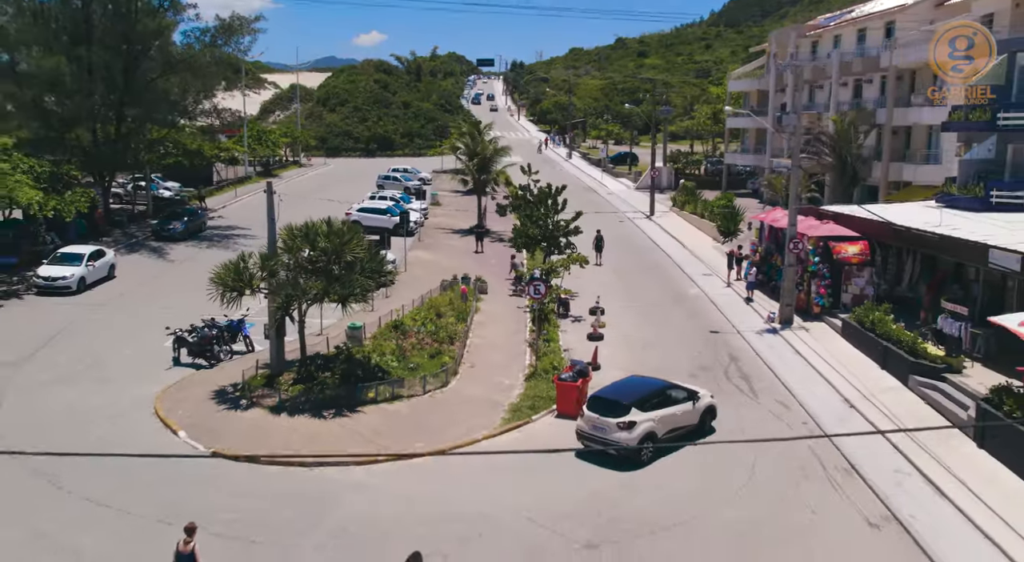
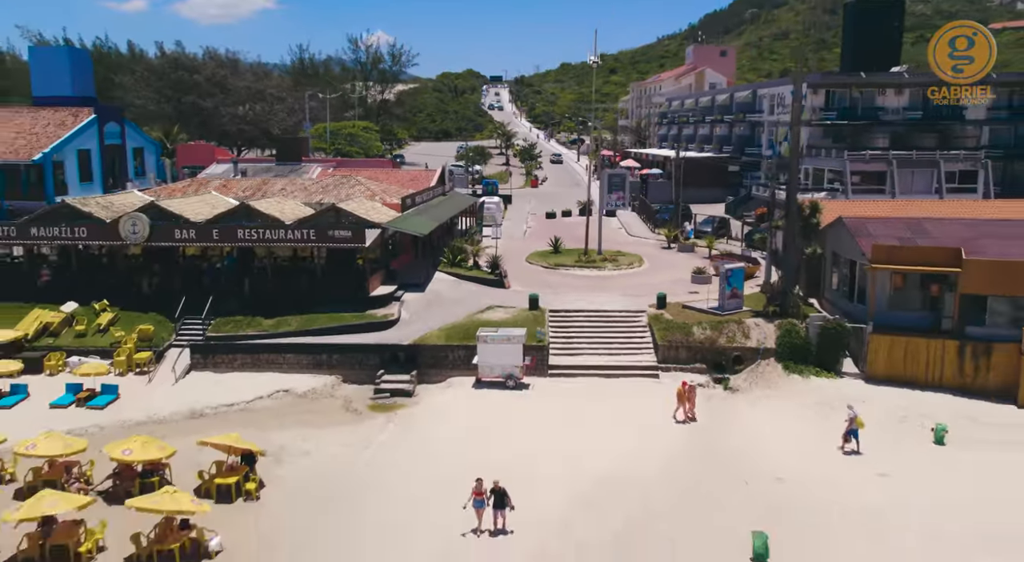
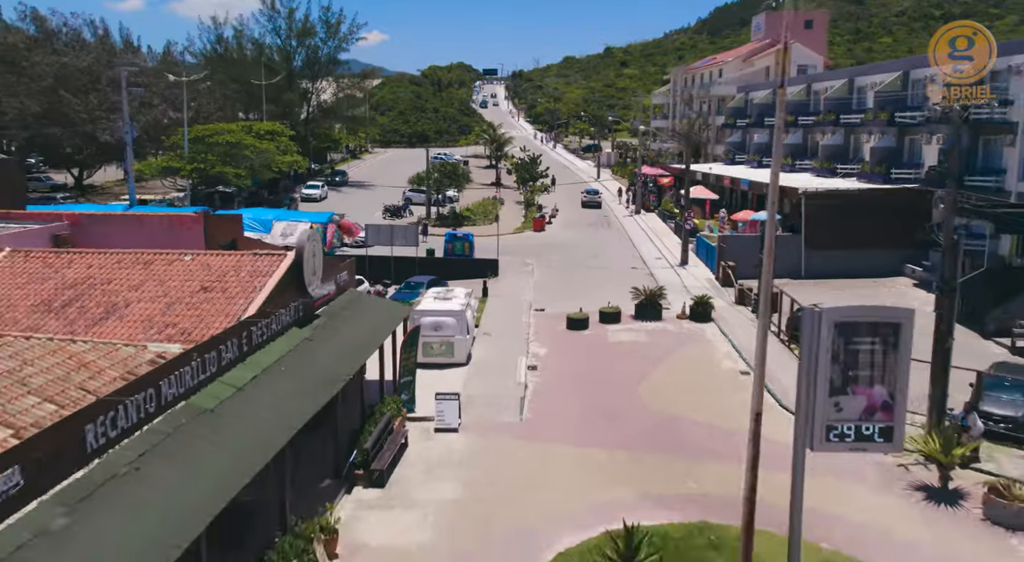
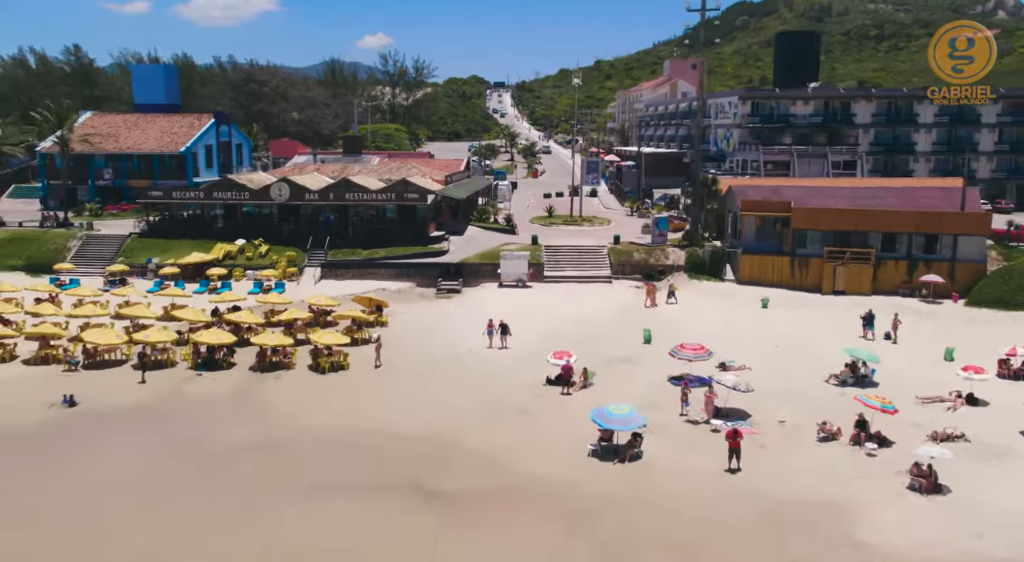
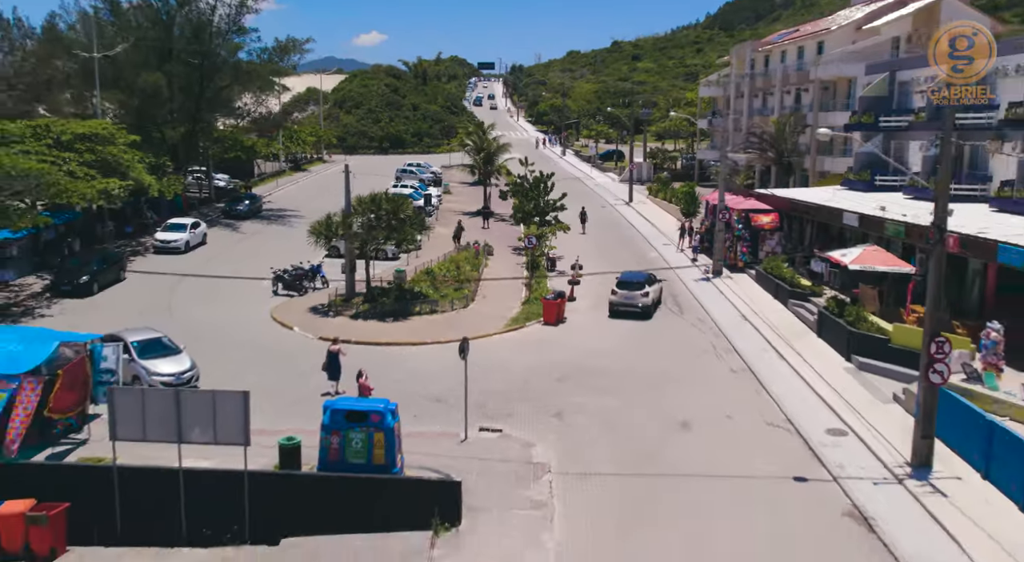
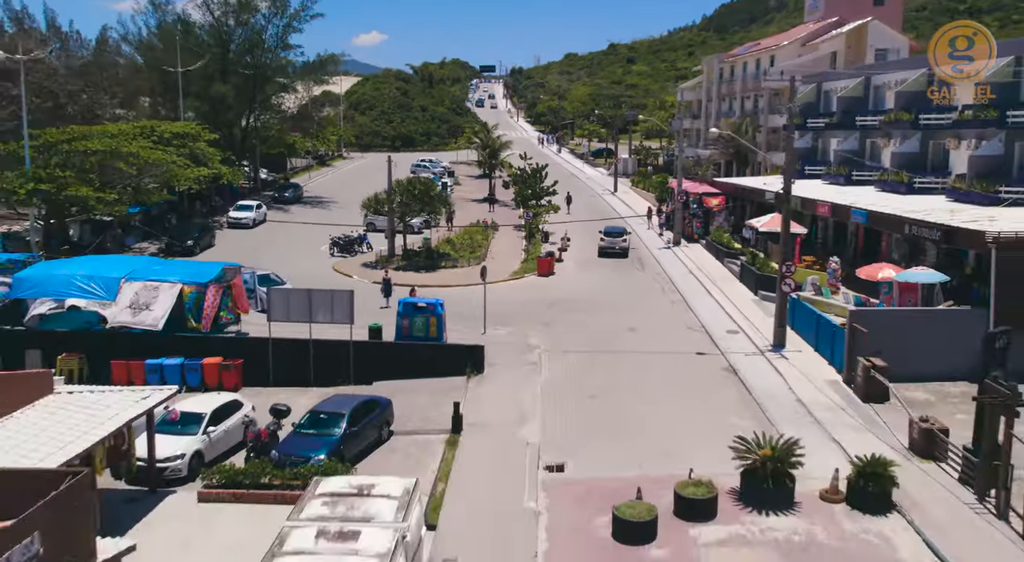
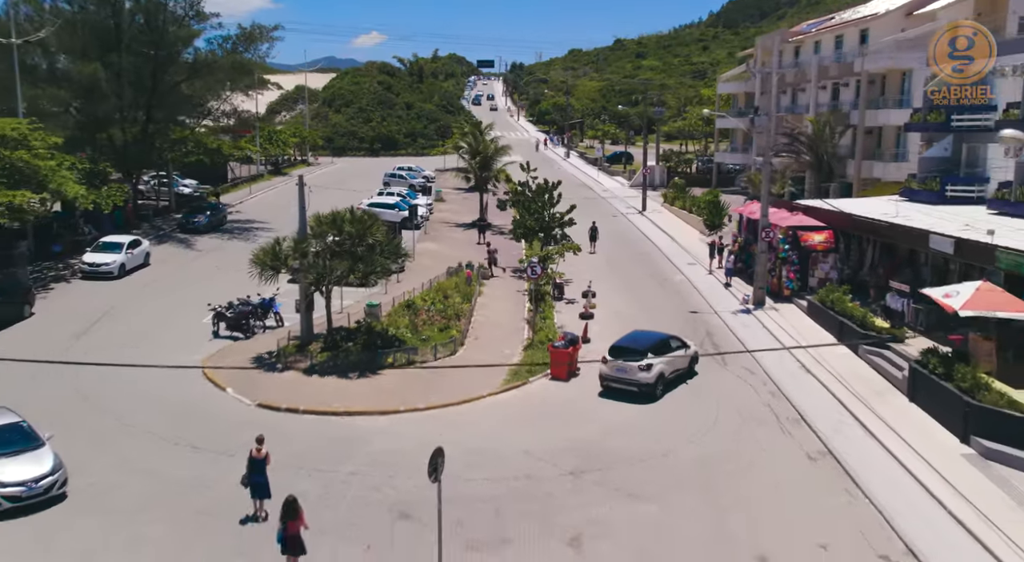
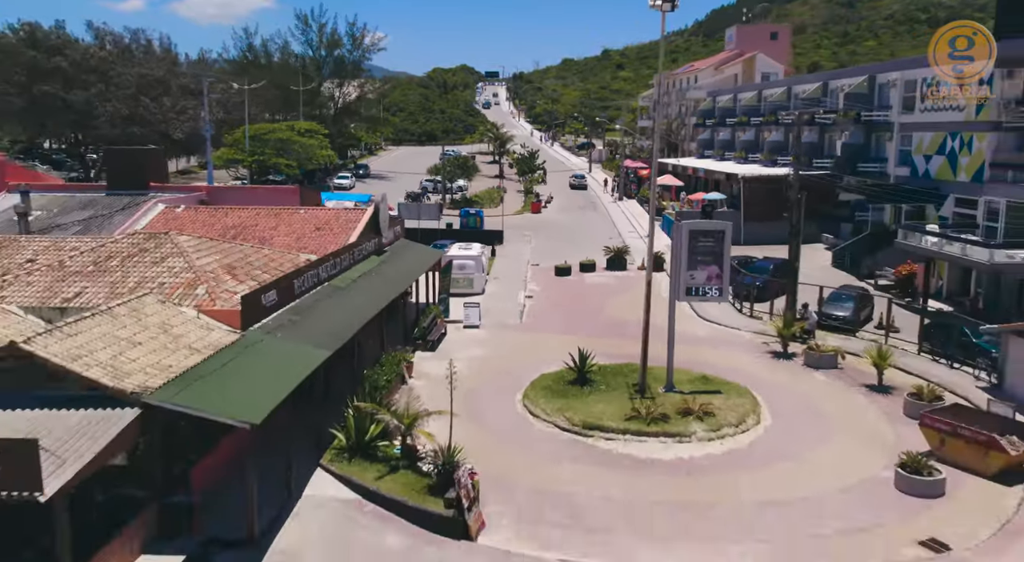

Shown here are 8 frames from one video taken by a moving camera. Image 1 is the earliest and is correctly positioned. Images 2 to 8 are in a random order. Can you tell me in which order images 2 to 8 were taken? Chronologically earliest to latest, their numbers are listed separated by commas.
7, 5, 6, 3, 8, 2, 4
